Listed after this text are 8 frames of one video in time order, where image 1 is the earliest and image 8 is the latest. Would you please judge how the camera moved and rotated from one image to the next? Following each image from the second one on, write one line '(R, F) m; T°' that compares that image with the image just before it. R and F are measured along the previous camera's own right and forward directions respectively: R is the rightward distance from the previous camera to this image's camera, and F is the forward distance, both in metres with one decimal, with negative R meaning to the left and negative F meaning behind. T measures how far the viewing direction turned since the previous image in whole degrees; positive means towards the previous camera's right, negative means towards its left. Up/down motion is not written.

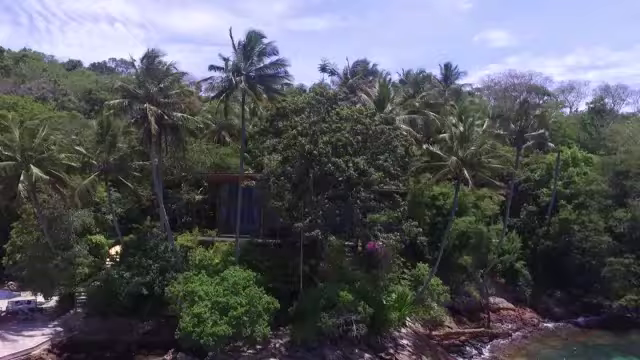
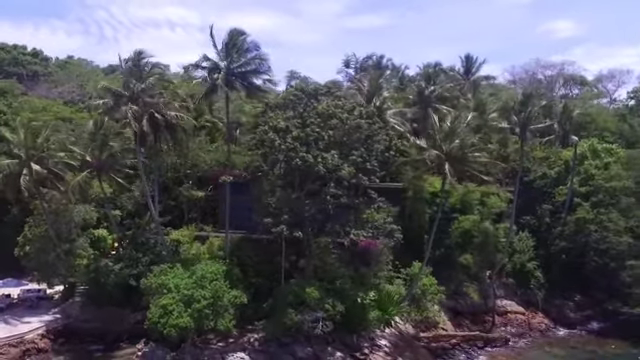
(+6.7, +0.7) m; -7°
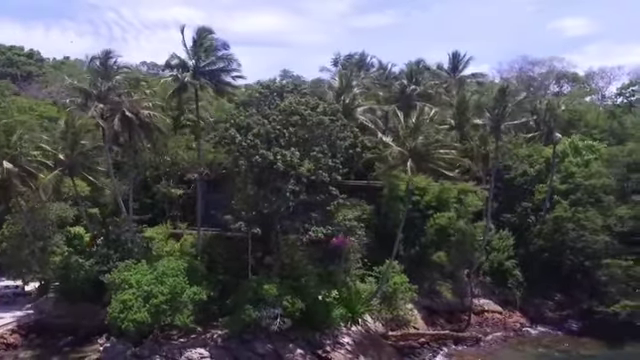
(+3.8, +0.1) m; -2°
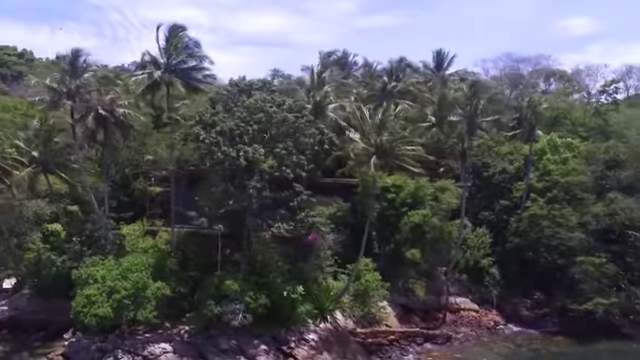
(+3.2, -0.1) m; -1°
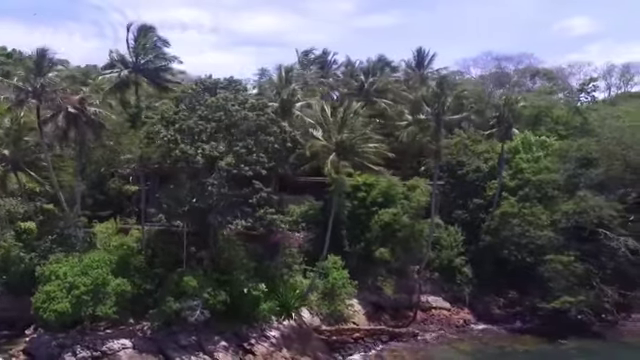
(+3.4, -0.1) m; -1°
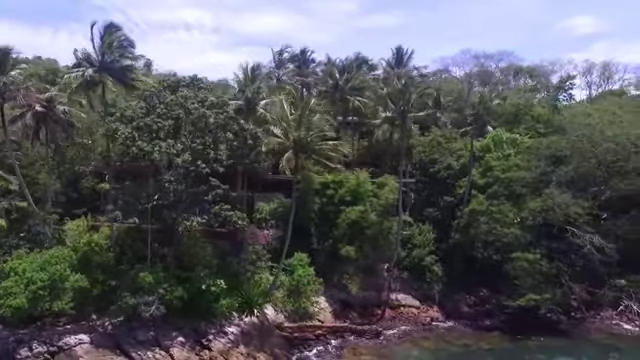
(+3.6, -0.1) m; -1°
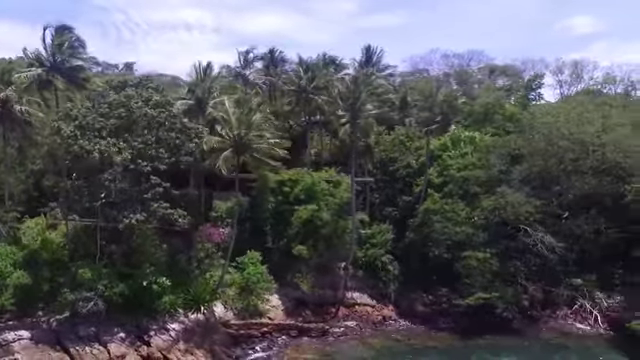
(+5.0, -0.2) m; -1°
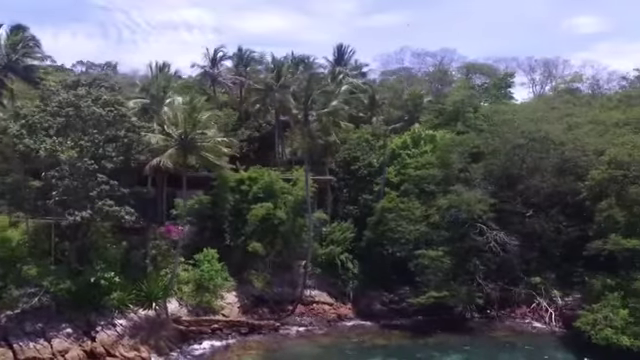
(+4.7, -0.2) m; -1°
